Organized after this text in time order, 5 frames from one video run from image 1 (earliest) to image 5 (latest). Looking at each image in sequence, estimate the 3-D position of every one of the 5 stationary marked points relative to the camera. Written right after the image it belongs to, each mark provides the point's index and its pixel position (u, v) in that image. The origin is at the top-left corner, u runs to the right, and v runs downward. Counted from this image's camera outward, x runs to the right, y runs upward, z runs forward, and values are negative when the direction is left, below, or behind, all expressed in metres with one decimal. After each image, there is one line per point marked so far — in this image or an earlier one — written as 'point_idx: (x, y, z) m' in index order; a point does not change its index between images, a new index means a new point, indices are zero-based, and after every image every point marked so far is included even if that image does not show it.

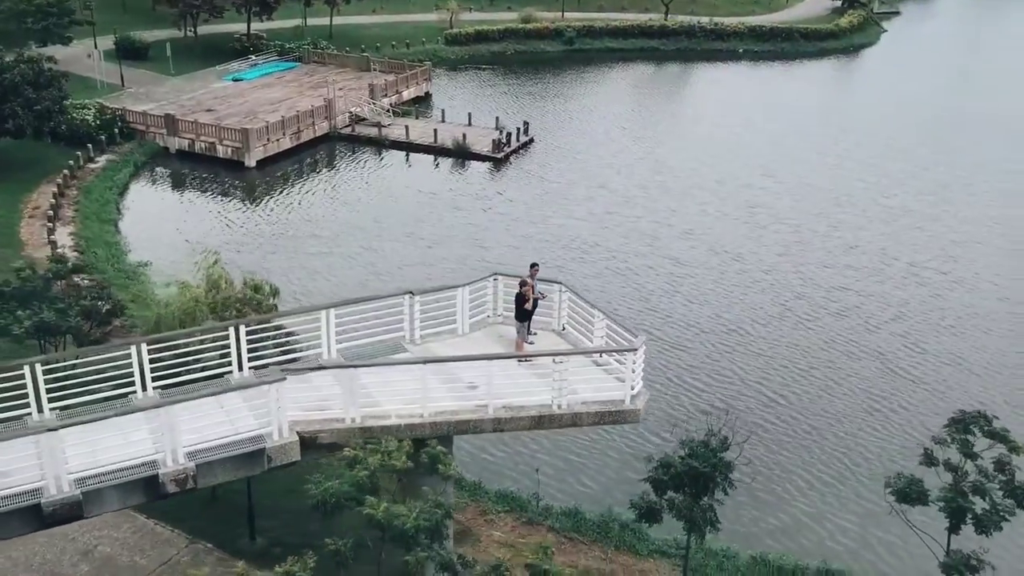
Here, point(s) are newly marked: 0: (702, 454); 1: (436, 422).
0: (+3.1, -2.7, +16.4) m
1: (-1.2, -2.0, +15.3) m
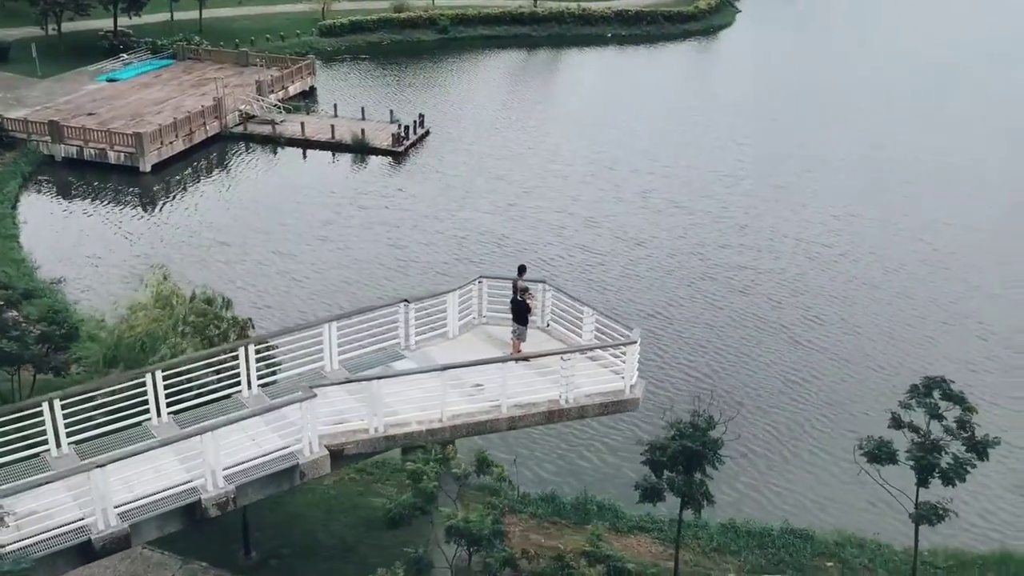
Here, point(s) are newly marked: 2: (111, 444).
0: (+3.2, -2.6, +17.7) m
1: (-0.9, -2.2, +16.0) m
2: (-6.0, -2.4, +15.3) m
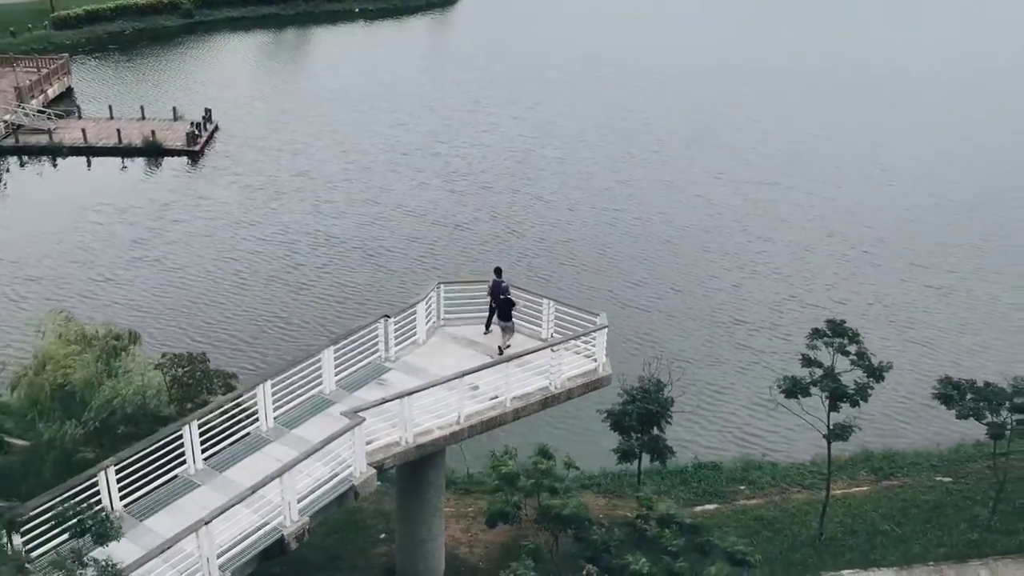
0: (+2.8, -2.2, +20.3) m
1: (-0.7, -2.4, +17.5) m
2: (-5.3, -3.2, +15.4) m
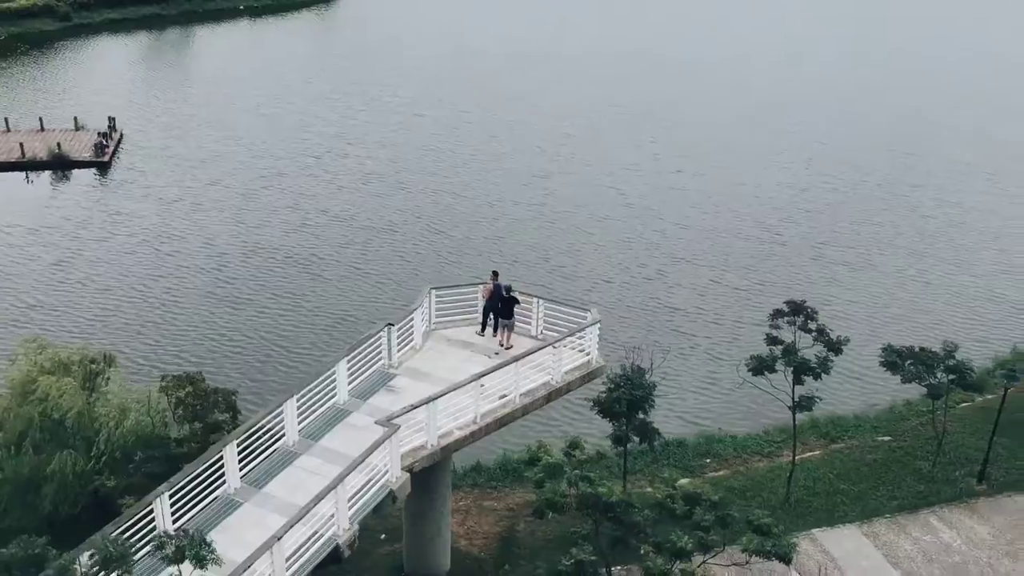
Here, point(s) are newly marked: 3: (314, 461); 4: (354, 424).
0: (+2.6, -2.1, +21.6) m
1: (-0.4, -2.4, +18.3) m
2: (-4.7, -3.6, +15.7) m
3: (-3.3, -2.9, +17.1) m
4: (-2.8, -2.4, +18.1) m
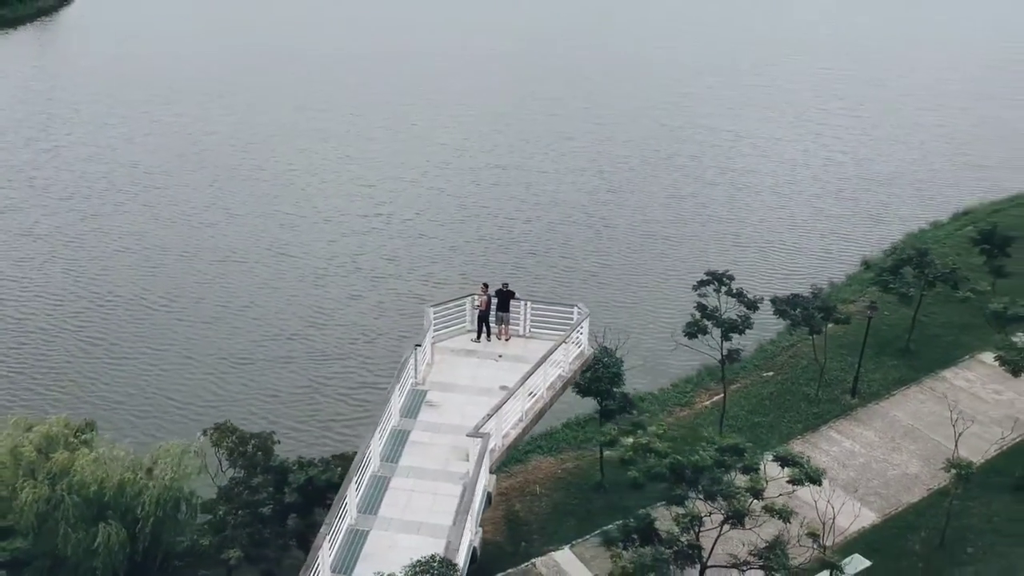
0: (+2.3, -1.8, +24.5) m
1: (+0.4, -2.6, +20.5) m
2: (-2.7, -4.4, +16.8) m
3: (-1.9, -3.5, +18.5) m
4: (-1.8, -3.0, +19.6) m
